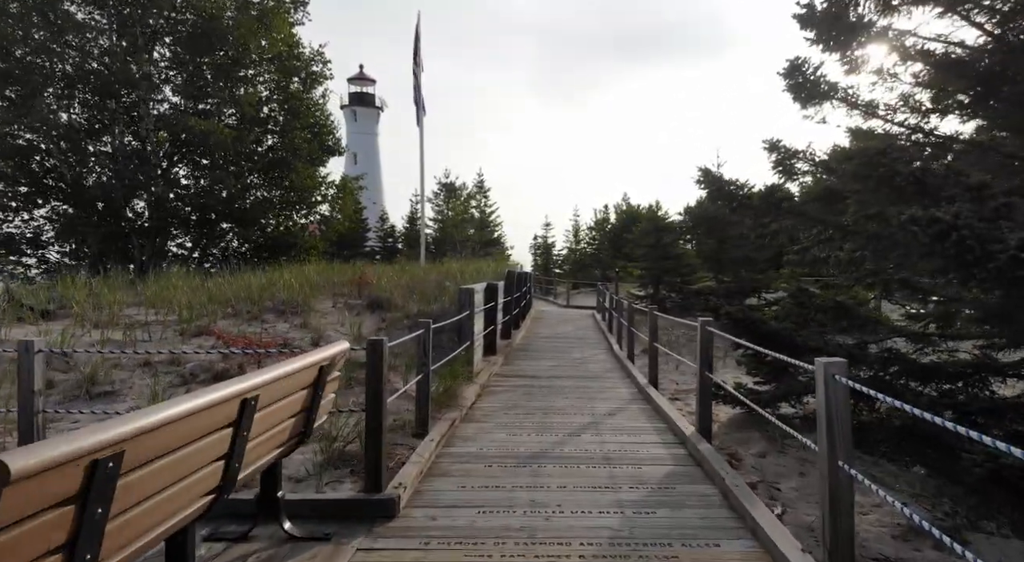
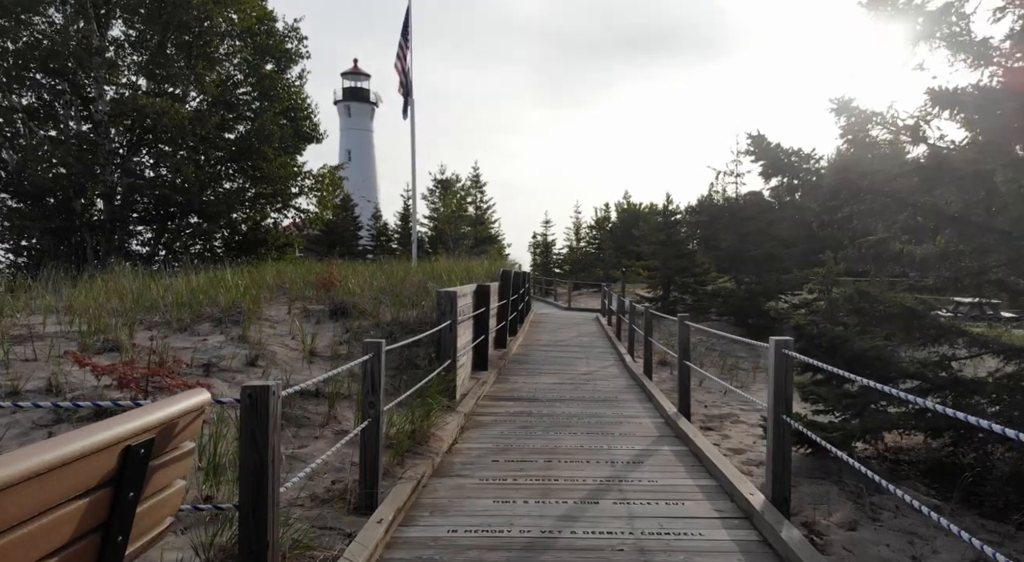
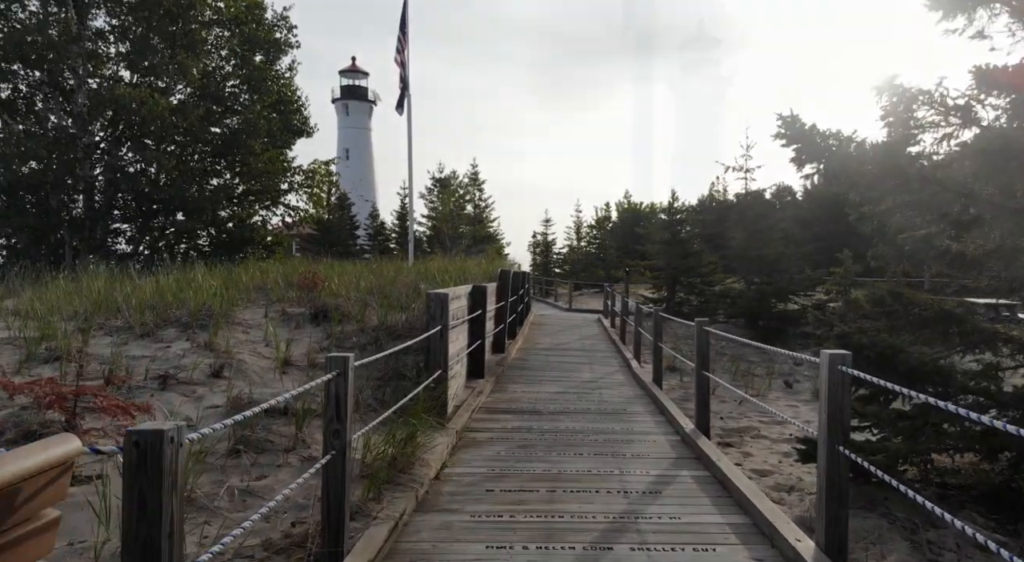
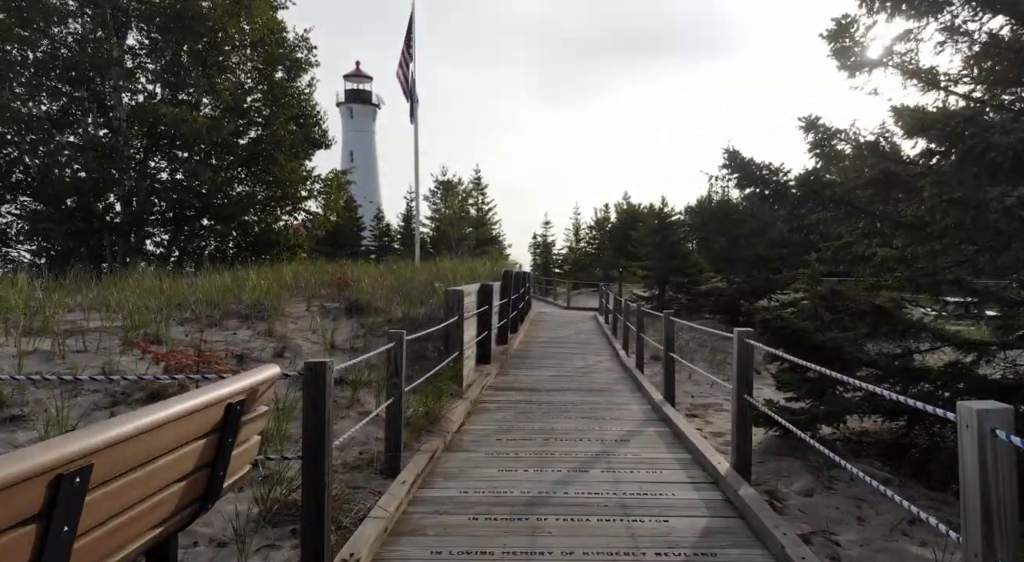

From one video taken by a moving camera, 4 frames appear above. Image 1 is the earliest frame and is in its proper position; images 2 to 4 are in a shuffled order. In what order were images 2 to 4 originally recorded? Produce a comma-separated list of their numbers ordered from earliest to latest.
4, 2, 3
